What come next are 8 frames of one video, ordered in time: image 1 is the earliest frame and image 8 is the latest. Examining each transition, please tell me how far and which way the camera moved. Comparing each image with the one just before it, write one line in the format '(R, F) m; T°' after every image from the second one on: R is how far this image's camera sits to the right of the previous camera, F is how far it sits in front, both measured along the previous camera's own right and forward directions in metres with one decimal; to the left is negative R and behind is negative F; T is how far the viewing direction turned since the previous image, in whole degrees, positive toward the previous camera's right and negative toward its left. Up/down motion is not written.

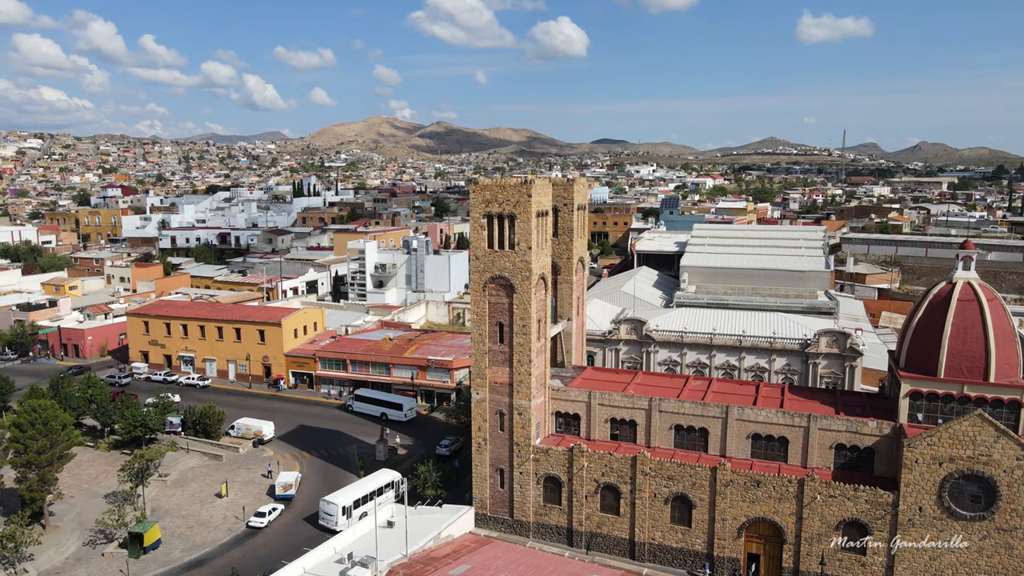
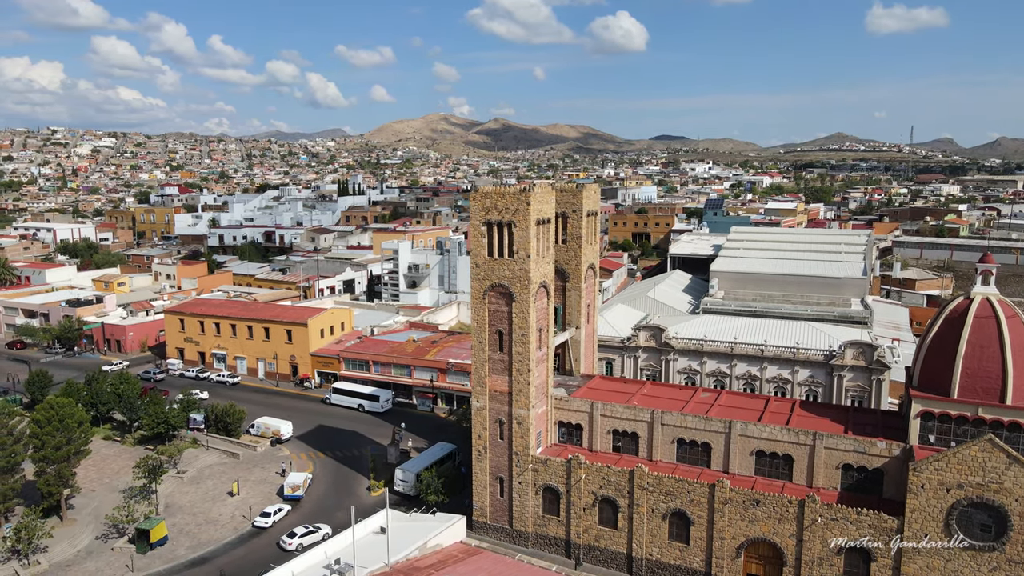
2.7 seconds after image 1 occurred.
(+2.3, +0.3) m; -4°
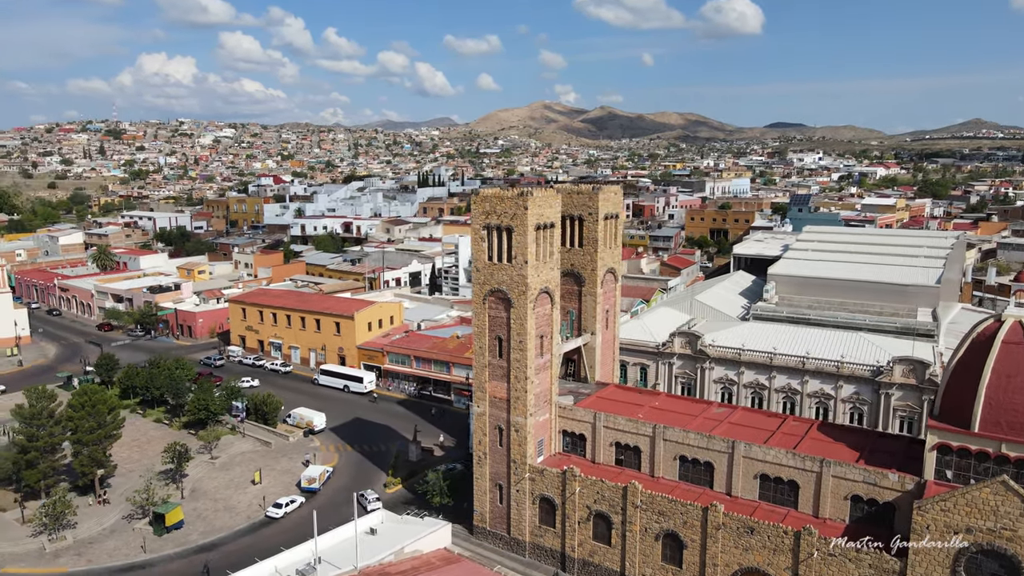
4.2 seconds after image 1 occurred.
(+4.1, +0.8) m; -8°
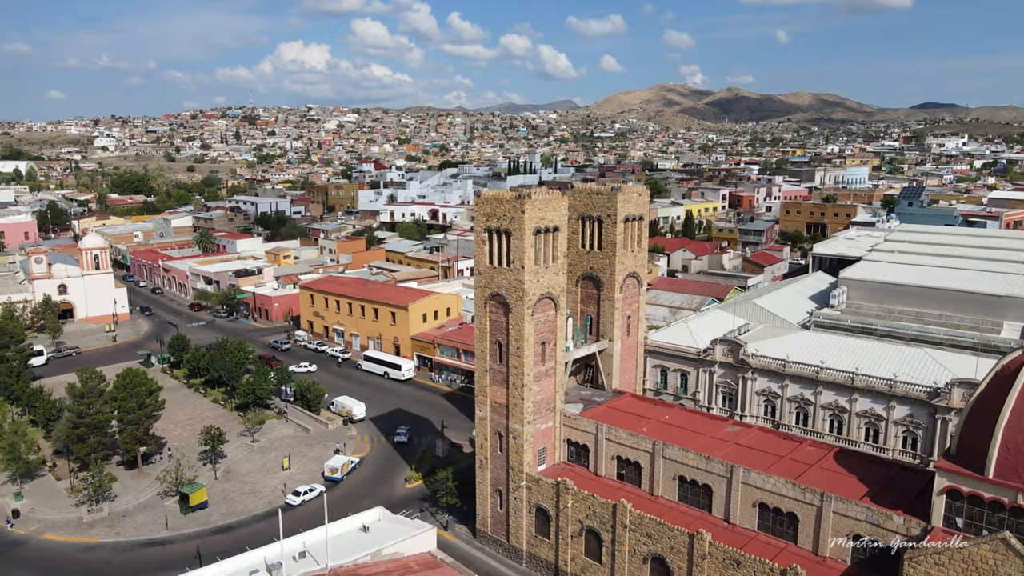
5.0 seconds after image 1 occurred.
(+4.6, +1.0) m; -9°
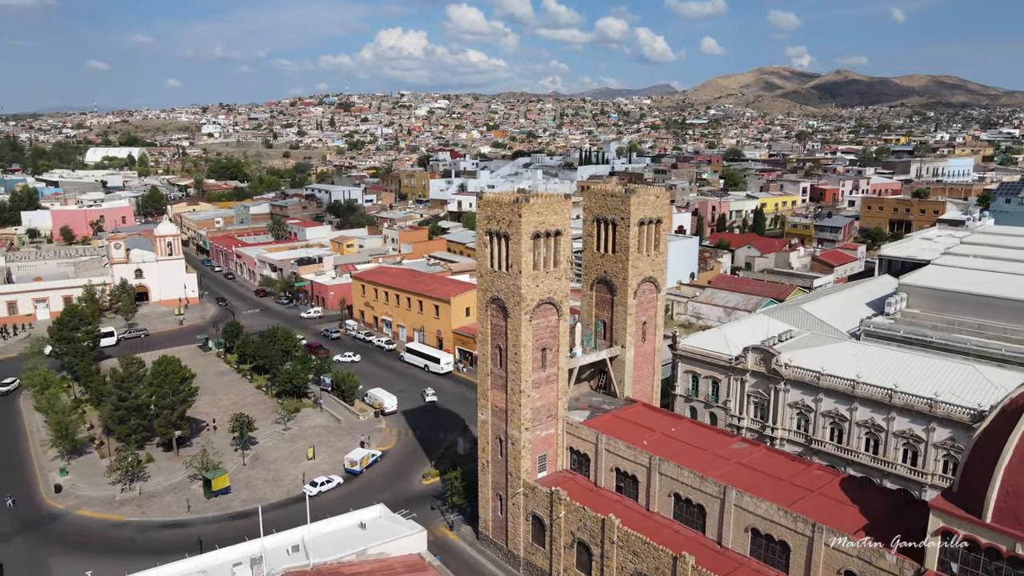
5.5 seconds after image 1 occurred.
(+3.5, +0.6) m; -7°
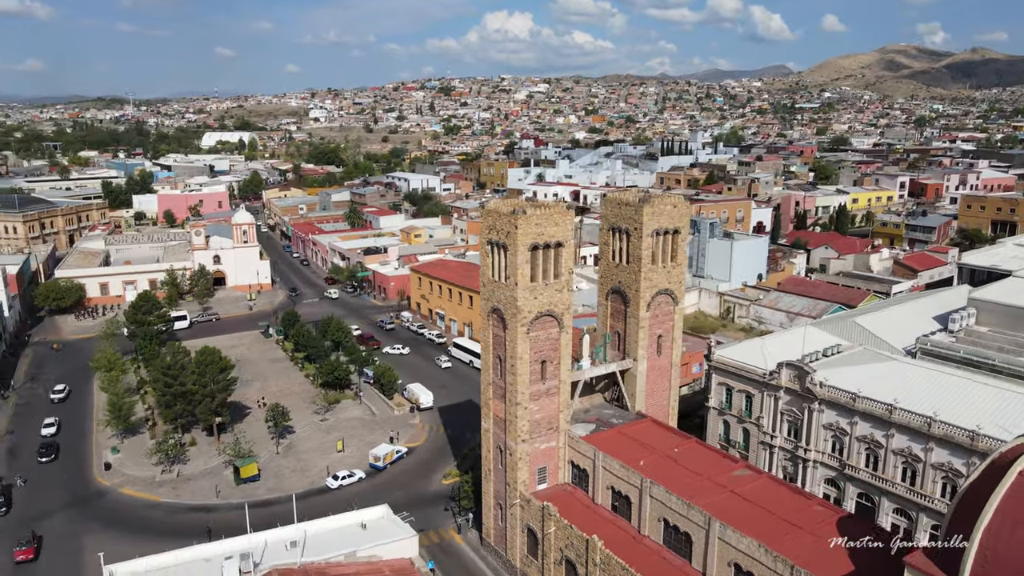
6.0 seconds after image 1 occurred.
(+3.8, +0.5) m; -8°
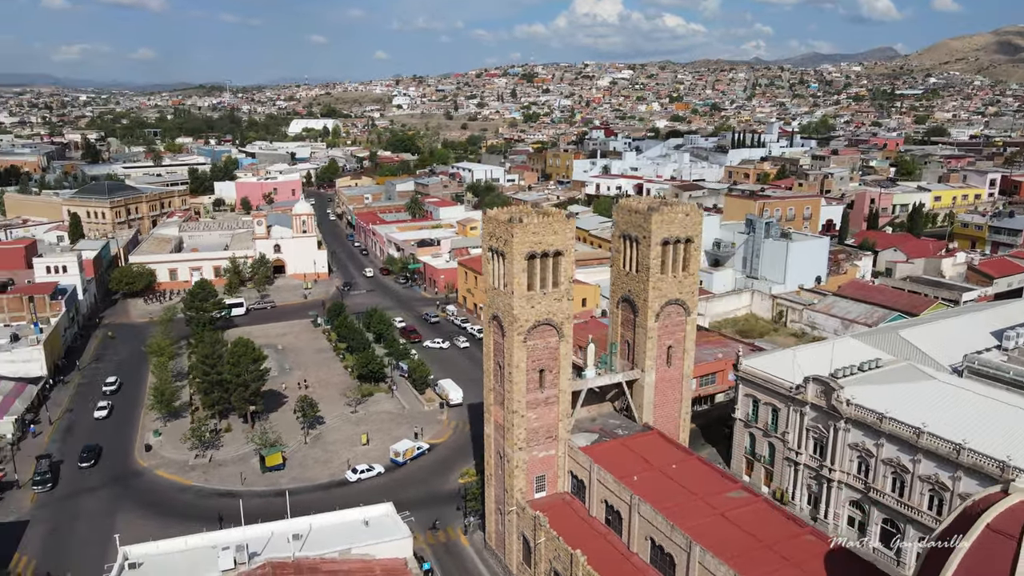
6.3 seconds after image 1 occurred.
(+3.2, +0.3) m; -6°
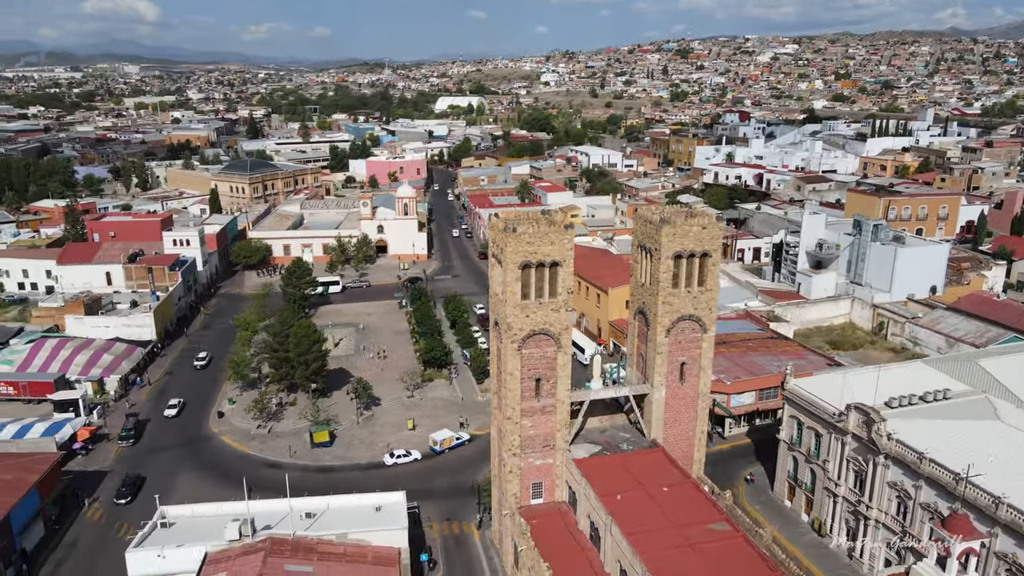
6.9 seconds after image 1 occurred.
(+5.6, +0.5) m; -11°
